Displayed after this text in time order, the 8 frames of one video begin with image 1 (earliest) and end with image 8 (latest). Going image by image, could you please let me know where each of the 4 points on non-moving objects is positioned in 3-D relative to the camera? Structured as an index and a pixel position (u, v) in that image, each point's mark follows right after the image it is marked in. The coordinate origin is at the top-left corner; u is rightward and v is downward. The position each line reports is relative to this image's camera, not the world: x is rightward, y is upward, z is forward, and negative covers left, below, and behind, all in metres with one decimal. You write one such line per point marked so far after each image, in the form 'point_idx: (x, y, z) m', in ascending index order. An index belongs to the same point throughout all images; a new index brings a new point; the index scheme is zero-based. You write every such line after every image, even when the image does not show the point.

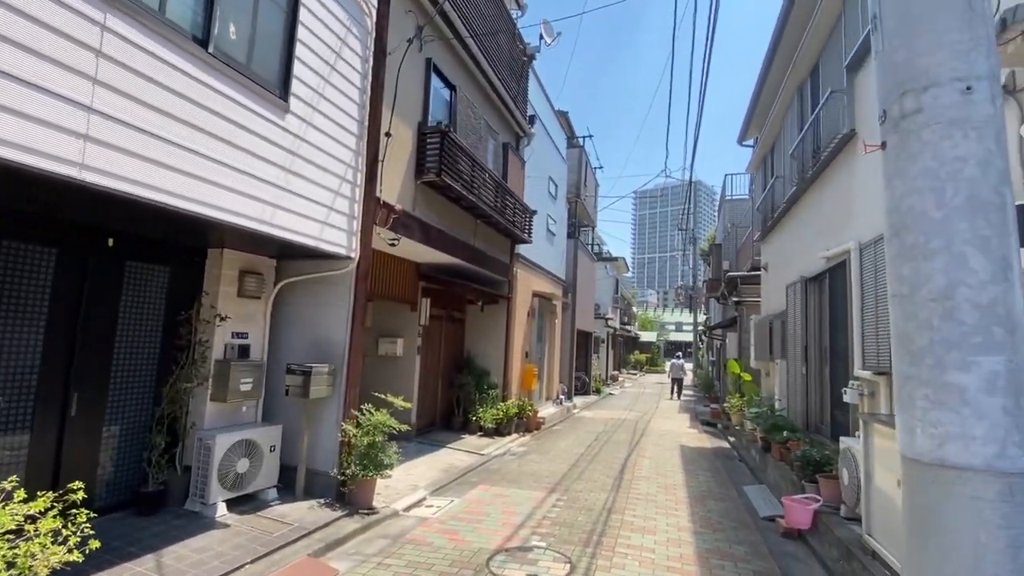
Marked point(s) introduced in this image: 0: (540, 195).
0: (+0.7, +2.2, +11.6) m
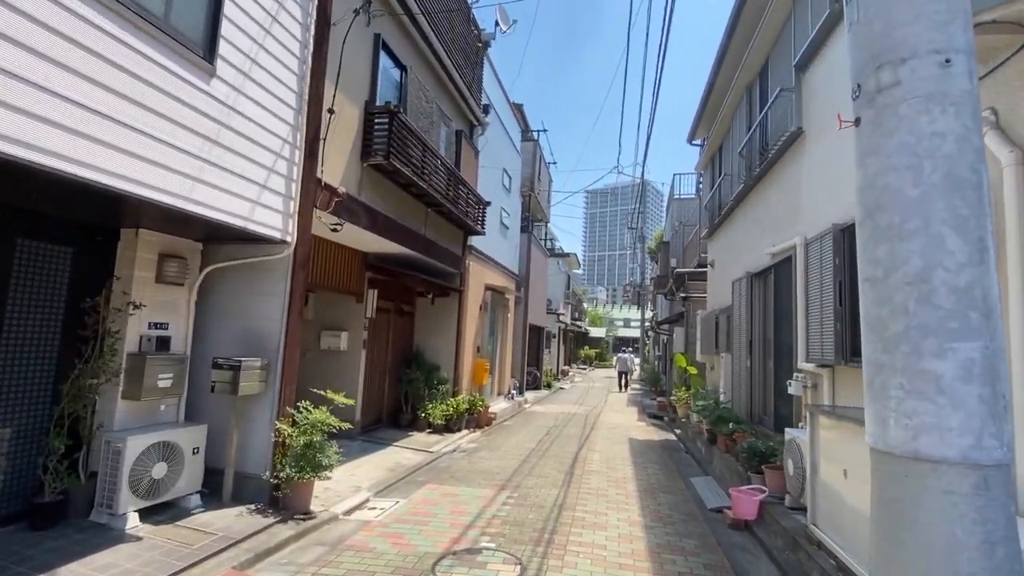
0: (-0.4, +2.3, +11.4) m
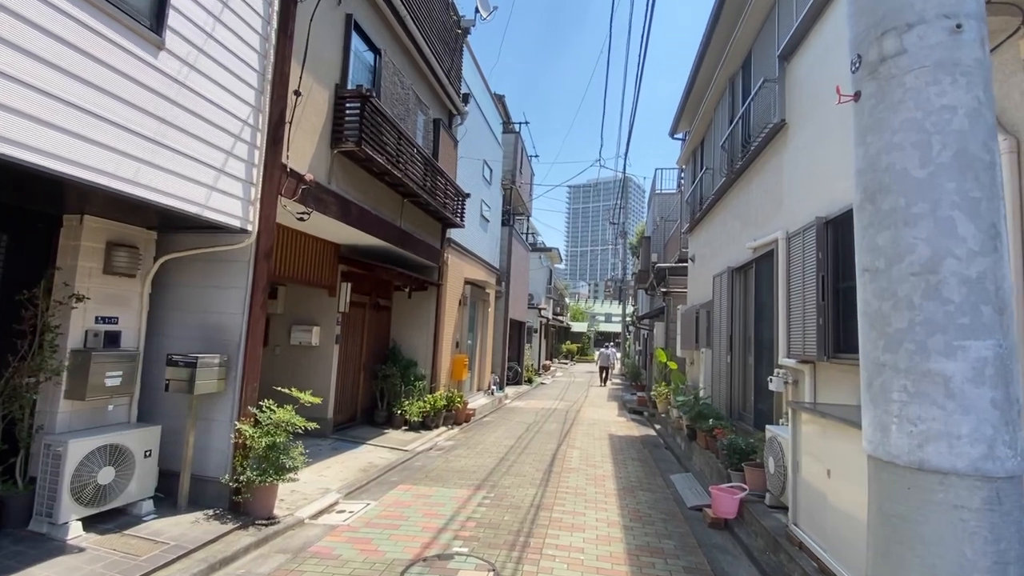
0: (-0.9, +2.5, +11.1) m
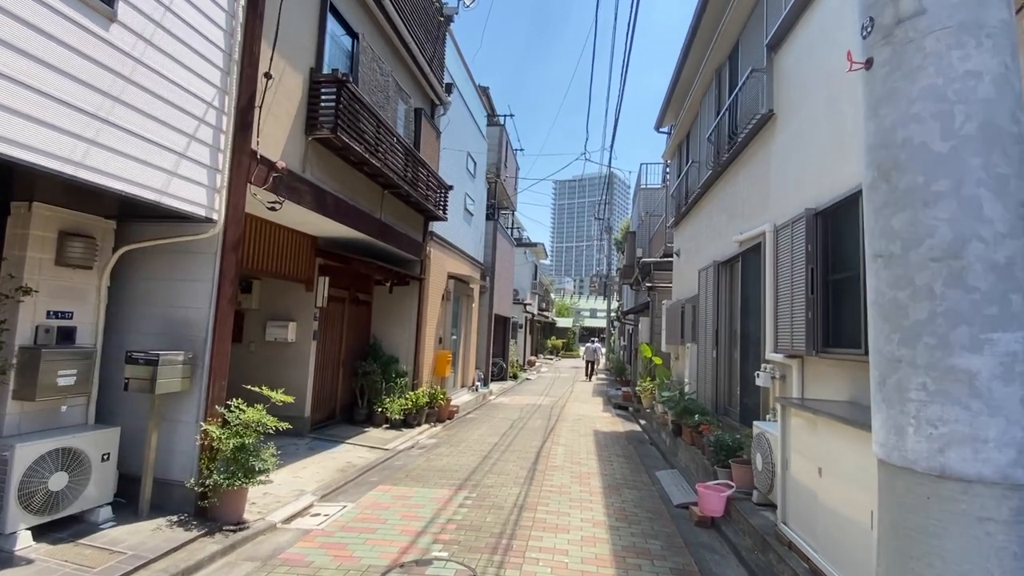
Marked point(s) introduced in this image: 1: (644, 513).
0: (-1.2, +2.6, +10.9) m
1: (+1.3, -2.3, +5.0) m
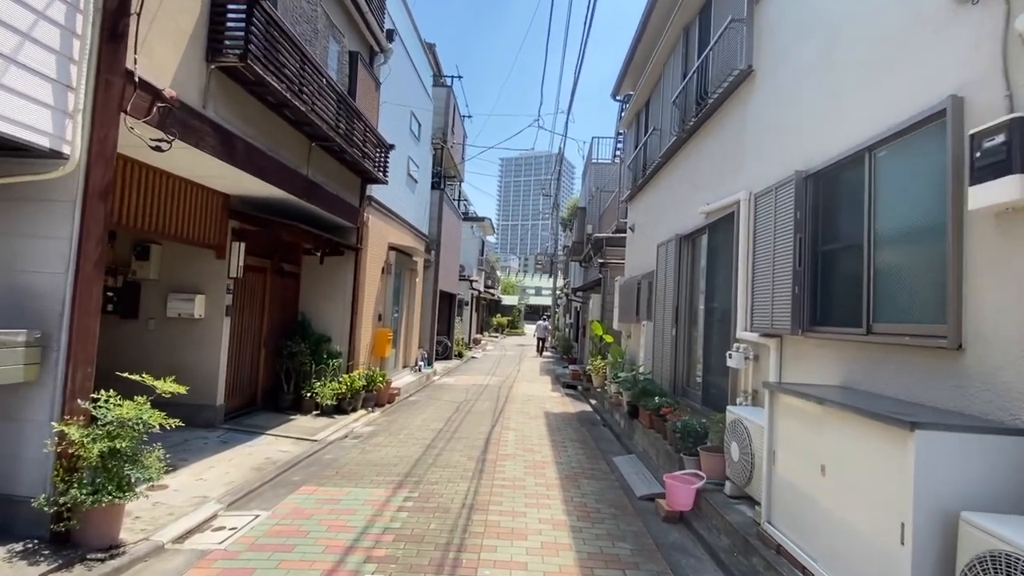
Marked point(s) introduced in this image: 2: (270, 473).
0: (-2.3, +3.2, +9.9) m
1: (+0.9, -2.0, +4.5) m
2: (-2.5, -1.9, +5.0) m
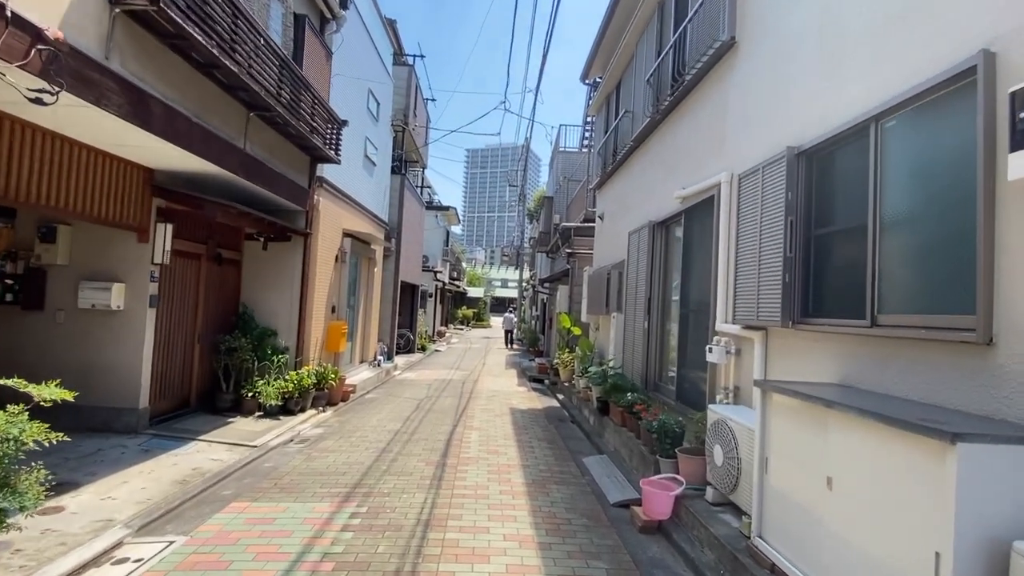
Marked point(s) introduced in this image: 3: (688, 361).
0: (-2.9, +3.4, +9.1) m
1: (+0.5, -1.9, +4.1) m
2: (-2.8, -1.8, +4.4) m
3: (+1.9, -0.8, +5.4) m
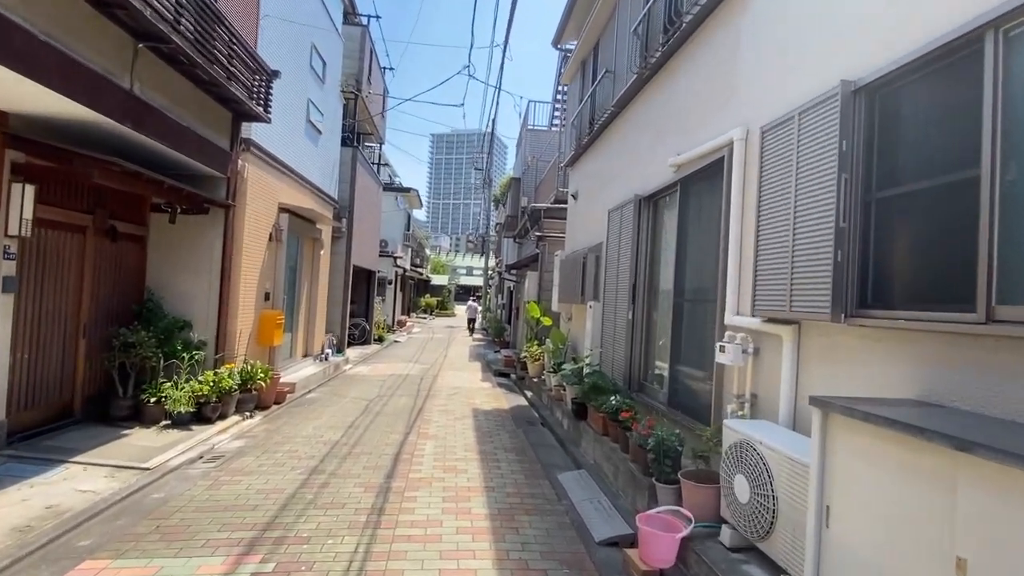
0: (-3.5, +3.6, +7.8) m
1: (+0.3, -1.8, +3.1) m
2: (-3.1, -1.6, +3.2) m
3: (+1.6, -0.7, +4.5) m
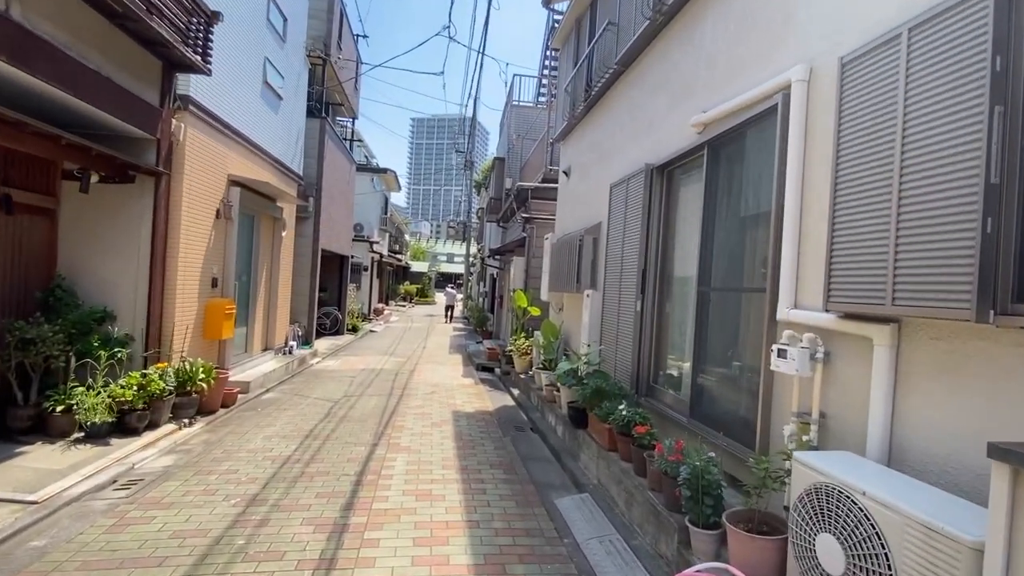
0: (-3.7, +3.8, +6.7) m
1: (+0.3, -1.7, +2.3) m
2: (-3.1, -1.5, +2.3) m
3: (+1.5, -0.6, +3.7) m
